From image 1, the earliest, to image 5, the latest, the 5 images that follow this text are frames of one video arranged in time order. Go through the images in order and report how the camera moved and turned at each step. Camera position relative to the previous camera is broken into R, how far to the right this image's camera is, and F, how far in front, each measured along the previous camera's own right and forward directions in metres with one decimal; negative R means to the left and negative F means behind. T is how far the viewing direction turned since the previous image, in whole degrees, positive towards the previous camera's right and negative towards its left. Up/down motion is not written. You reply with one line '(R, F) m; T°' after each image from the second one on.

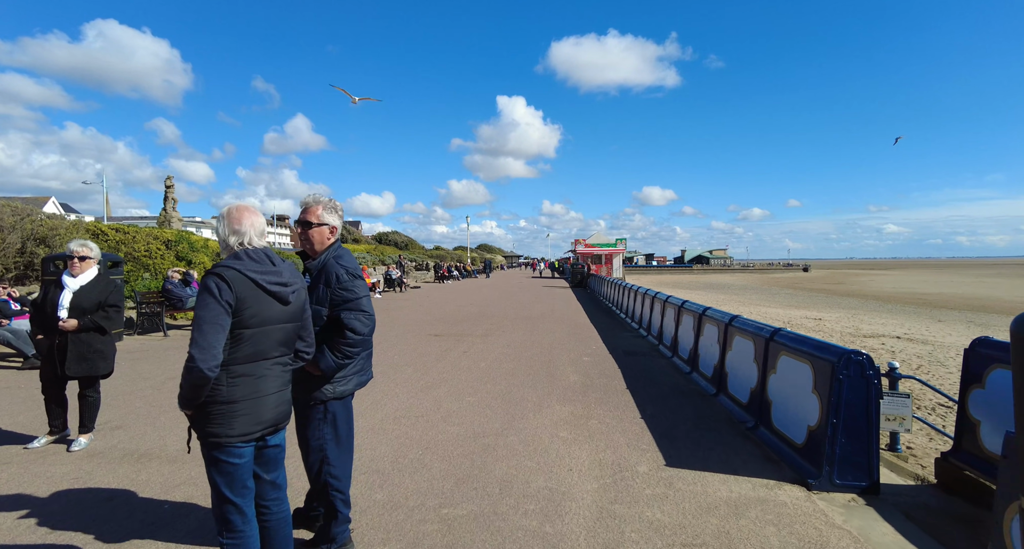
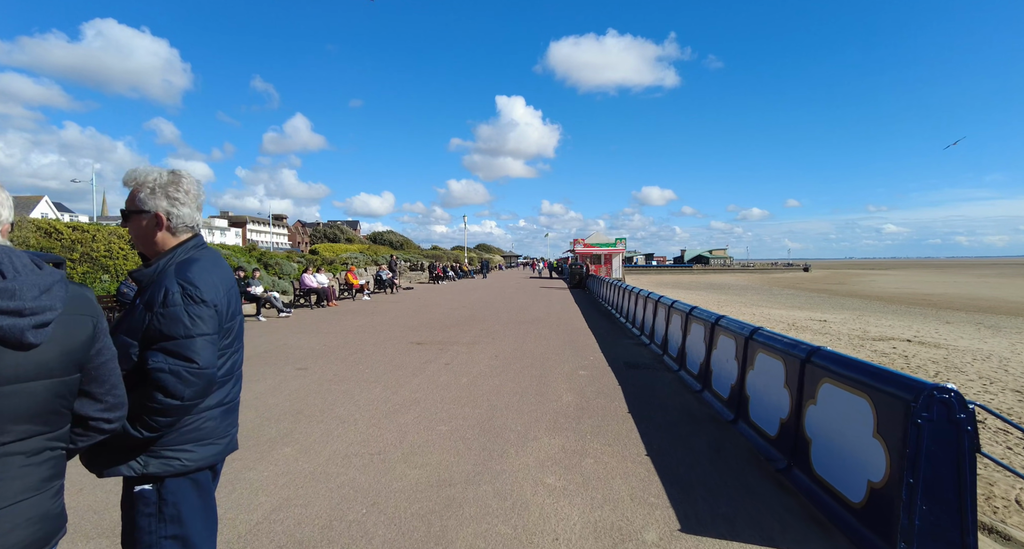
(+0.2, +0.9) m; 0°
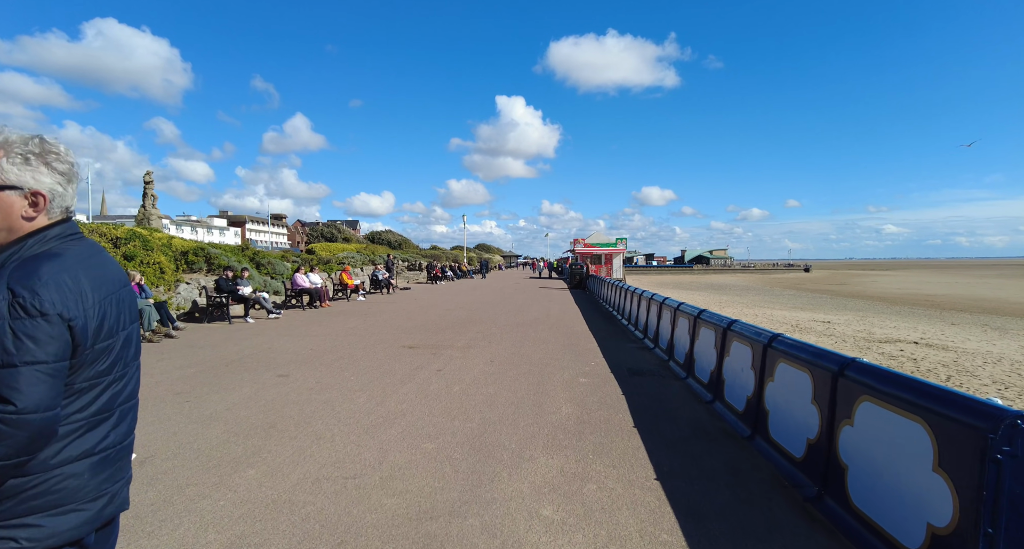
(+0.1, +0.5) m; 0°
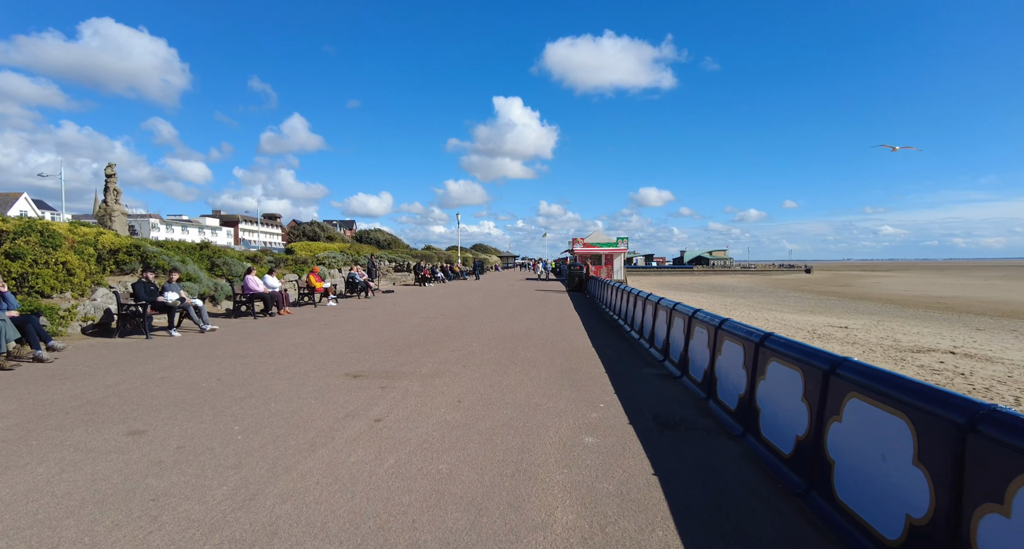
(+0.2, +2.3) m; 0°
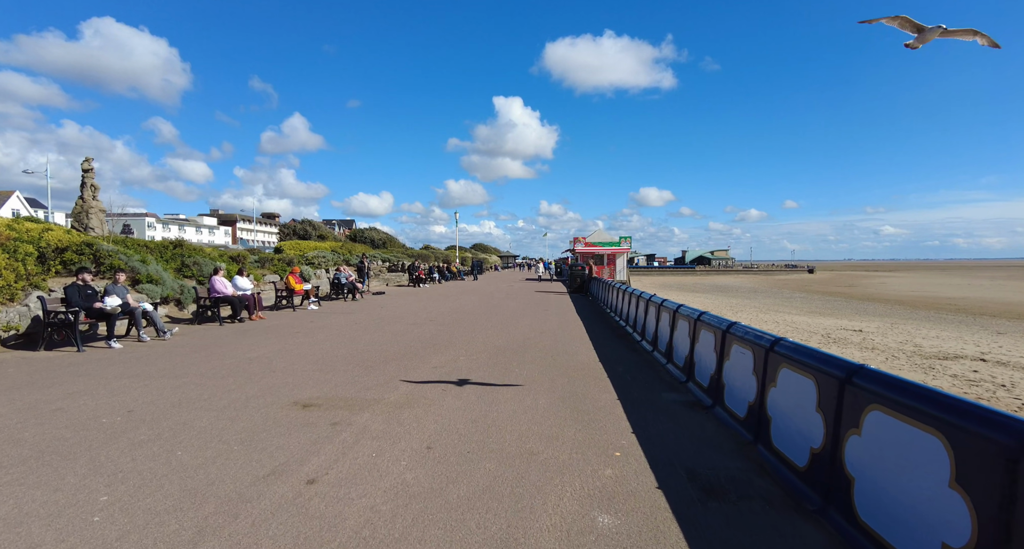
(+0.1, +1.4) m; 0°
